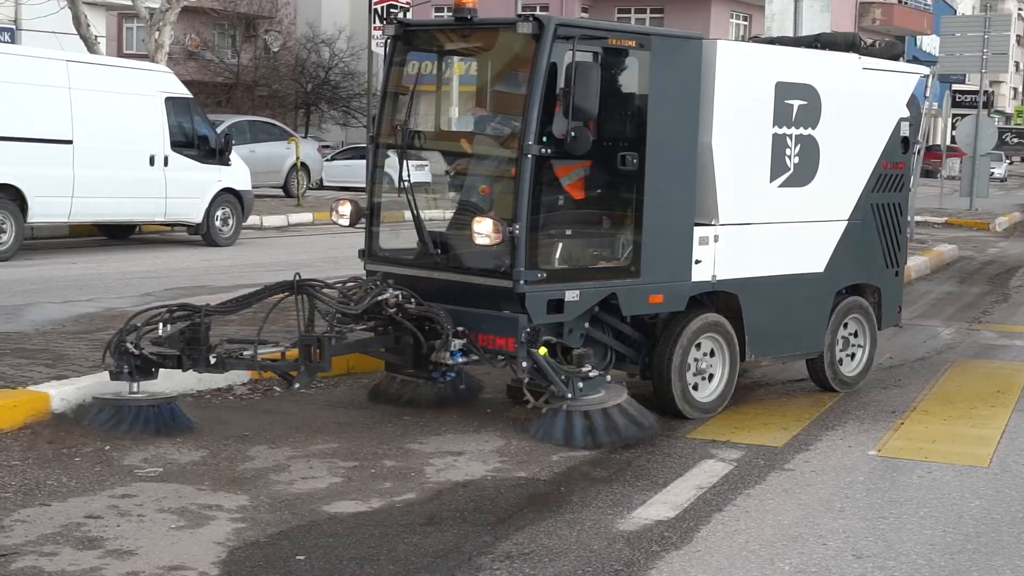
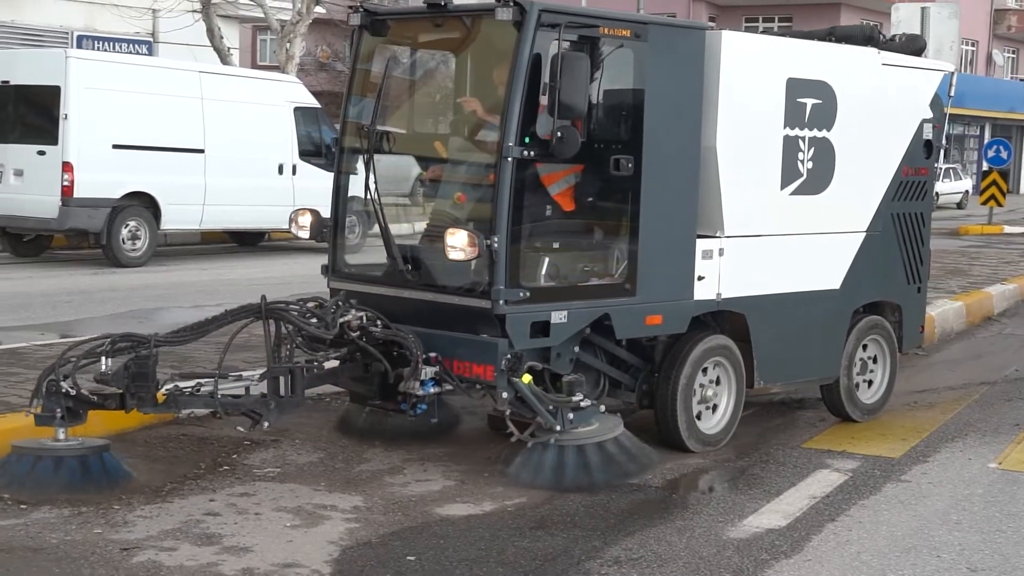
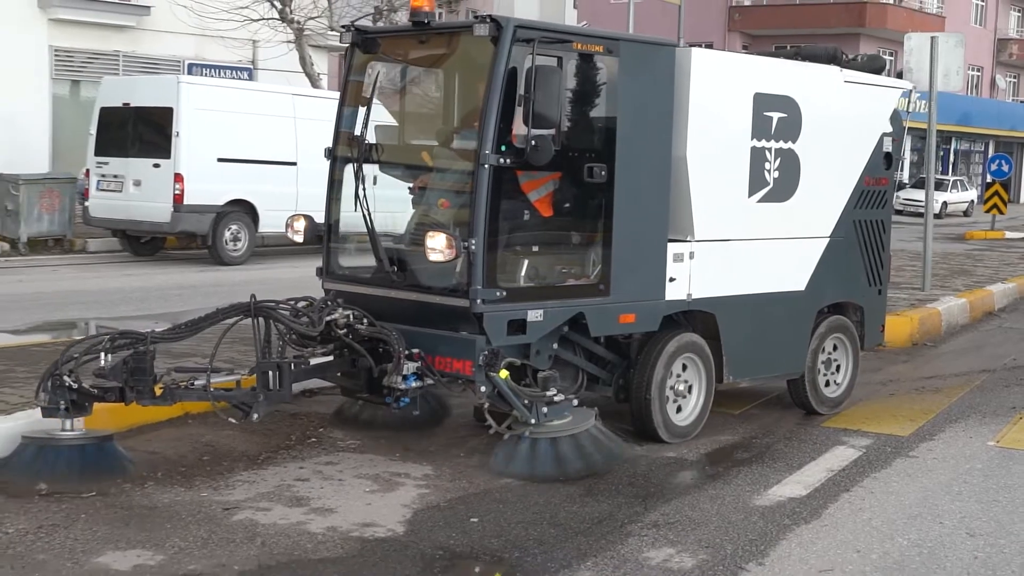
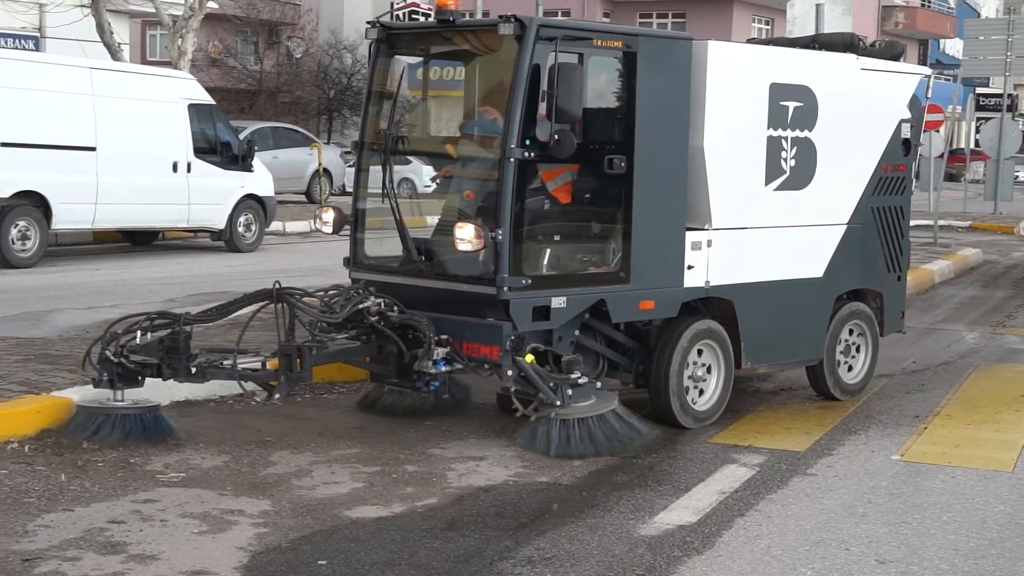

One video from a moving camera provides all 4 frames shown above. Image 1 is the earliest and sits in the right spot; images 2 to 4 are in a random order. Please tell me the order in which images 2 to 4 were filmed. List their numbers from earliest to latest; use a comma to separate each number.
4, 2, 3
